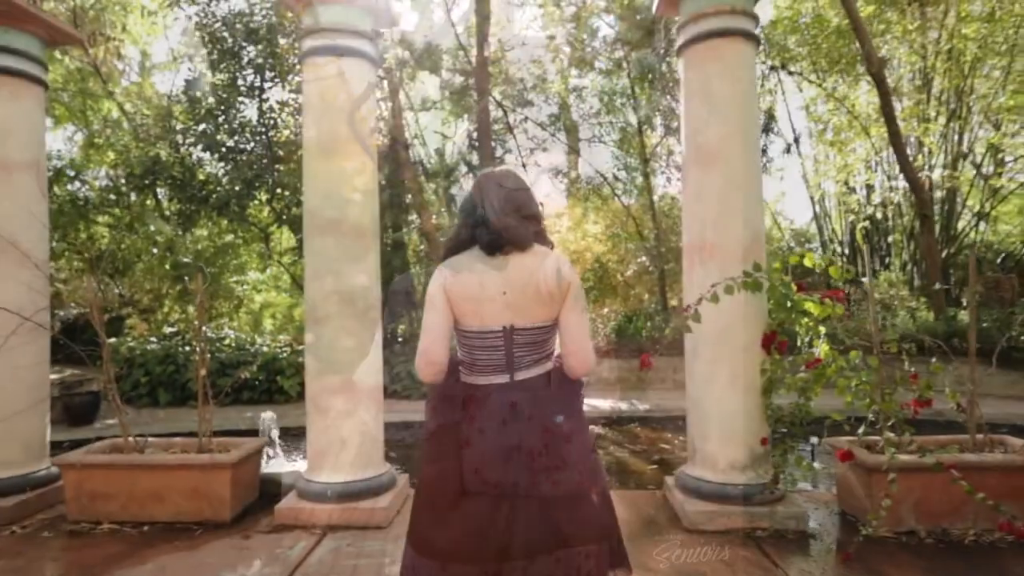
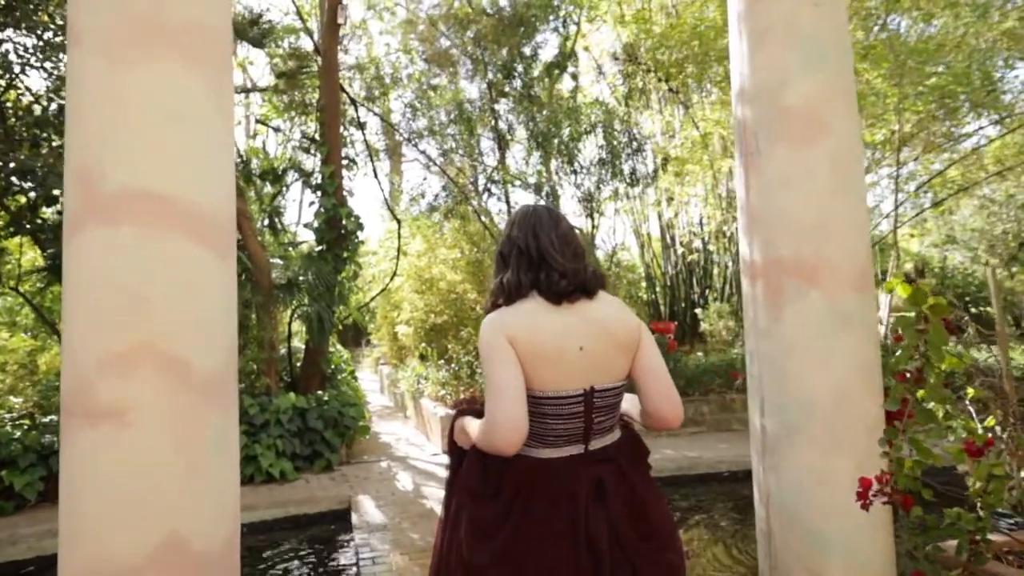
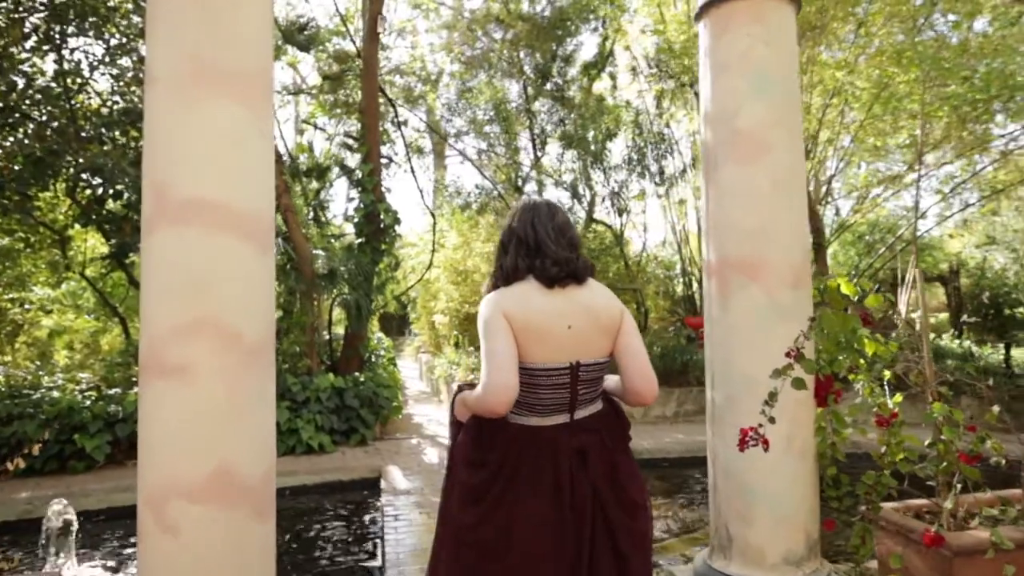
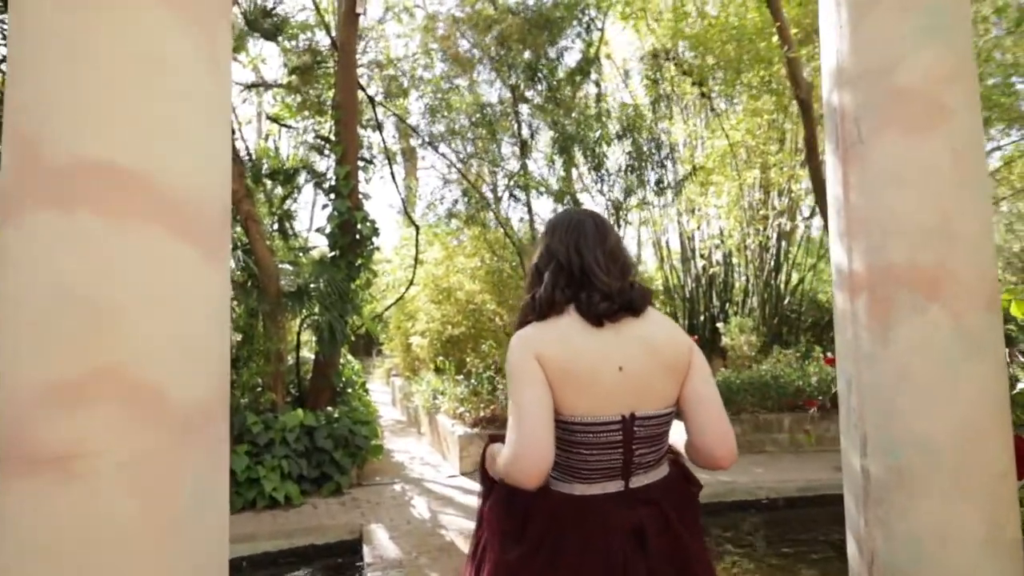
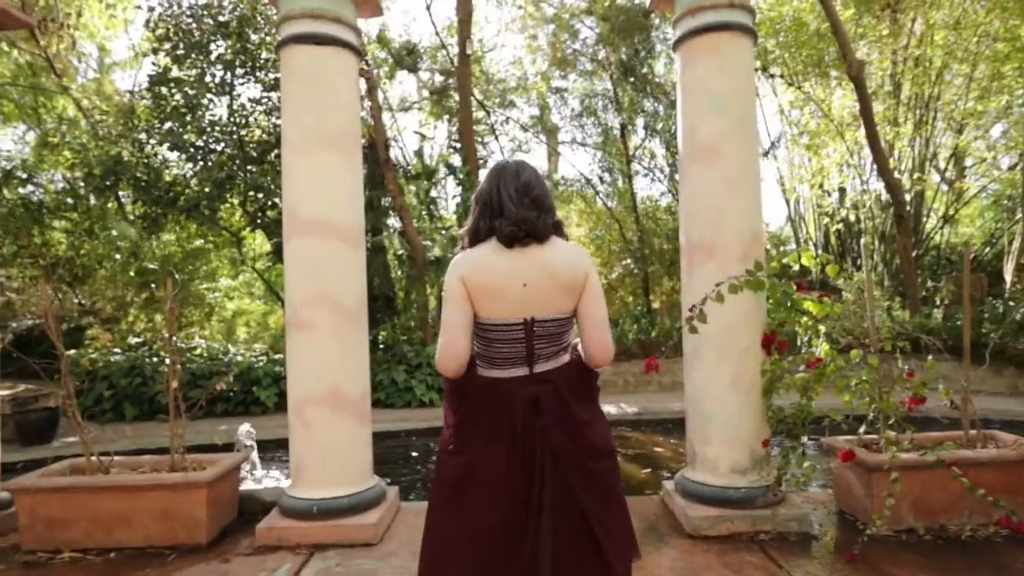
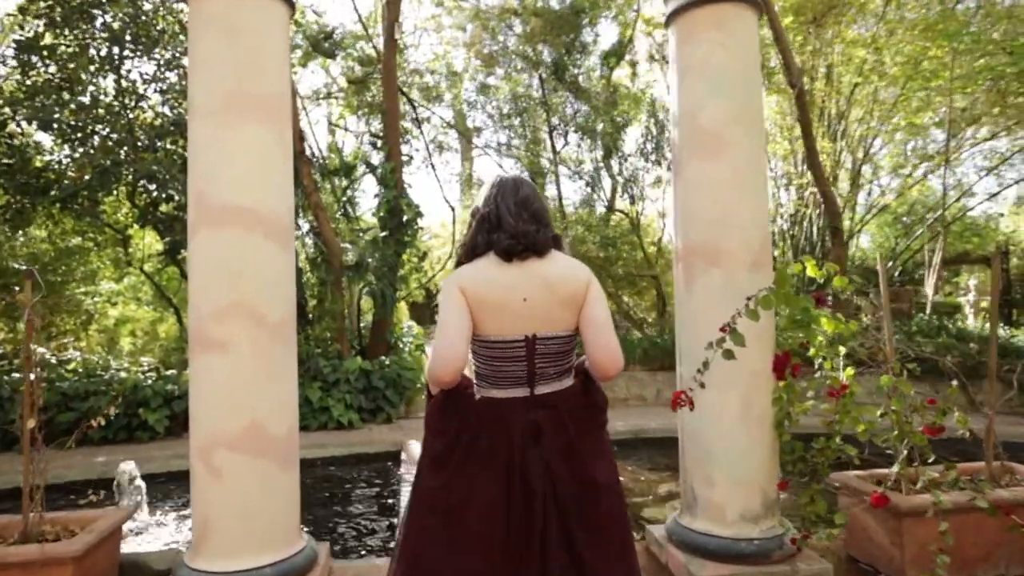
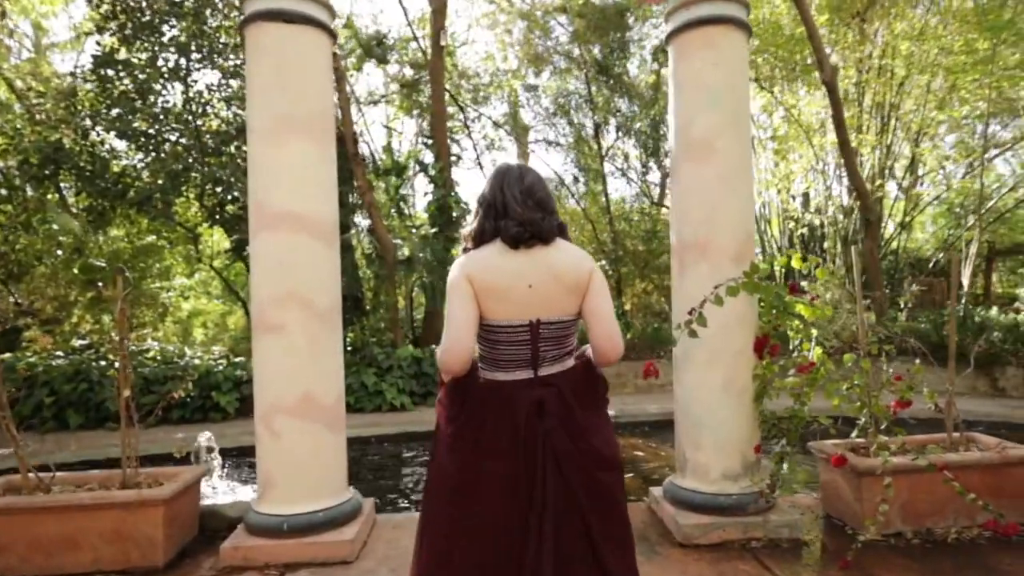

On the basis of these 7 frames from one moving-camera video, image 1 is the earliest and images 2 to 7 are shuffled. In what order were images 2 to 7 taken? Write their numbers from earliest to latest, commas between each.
5, 7, 6, 3, 2, 4
